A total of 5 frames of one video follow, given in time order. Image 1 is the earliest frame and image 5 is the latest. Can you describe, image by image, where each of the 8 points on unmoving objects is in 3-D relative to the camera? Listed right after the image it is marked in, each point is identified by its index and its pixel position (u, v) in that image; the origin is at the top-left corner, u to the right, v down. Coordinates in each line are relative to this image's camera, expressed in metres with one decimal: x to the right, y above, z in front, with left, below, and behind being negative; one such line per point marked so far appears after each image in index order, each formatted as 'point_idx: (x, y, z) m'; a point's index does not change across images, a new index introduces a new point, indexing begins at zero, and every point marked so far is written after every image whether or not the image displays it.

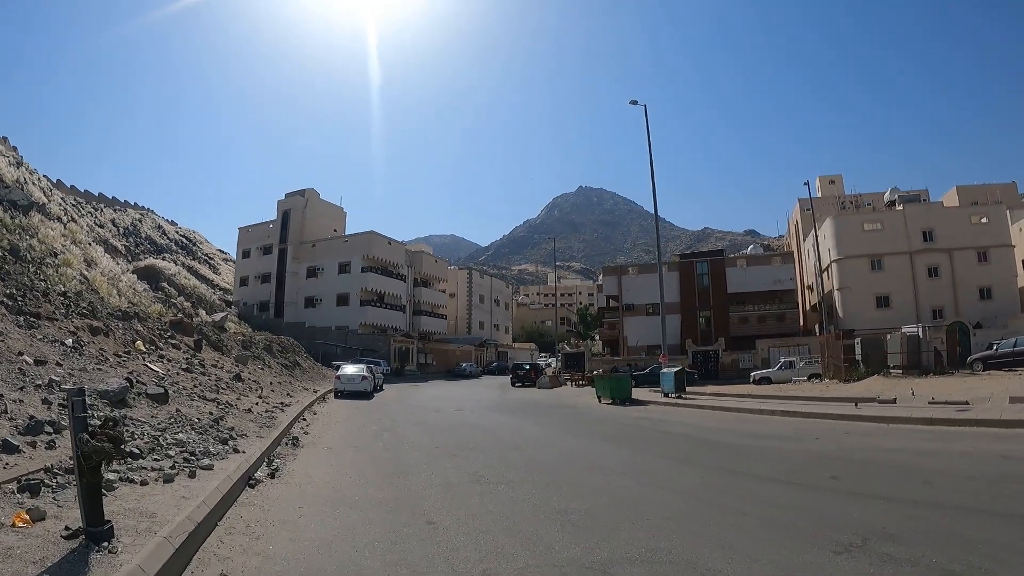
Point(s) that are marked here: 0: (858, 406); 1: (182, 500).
0: (+10.3, -3.4, +18.1) m
1: (-2.8, -1.8, +5.2) m
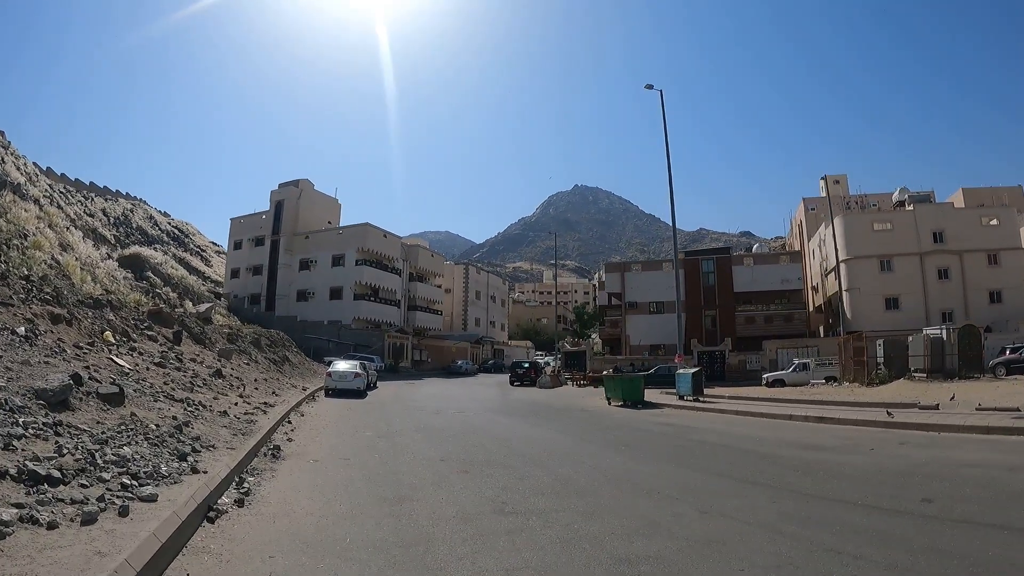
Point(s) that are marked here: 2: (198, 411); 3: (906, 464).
0: (+10.5, -3.4, +16.7) m
1: (-2.4, -1.6, +3.6) m
2: (-5.0, -2.0, +9.8) m
3: (+6.4, -2.9, +9.9) m
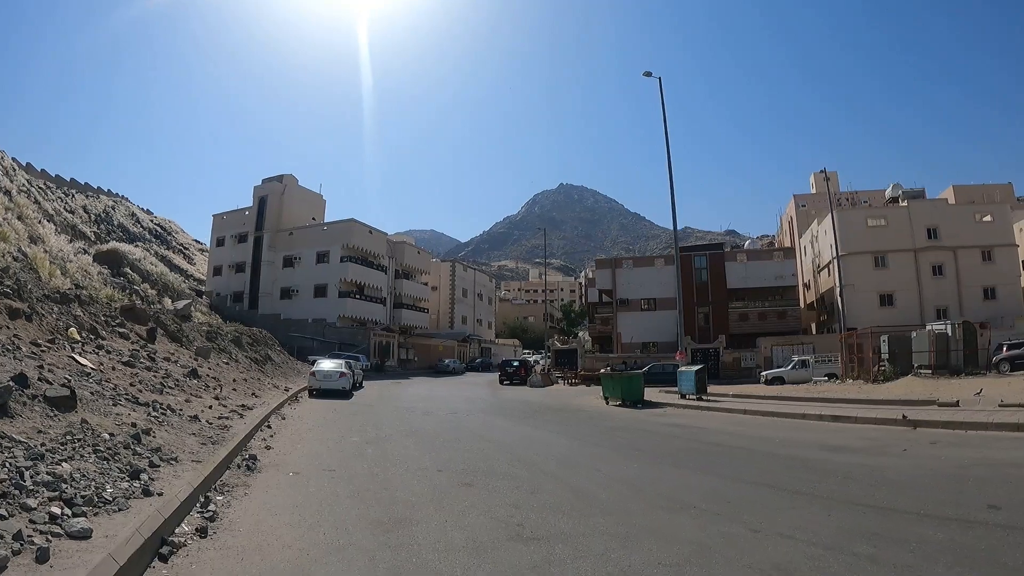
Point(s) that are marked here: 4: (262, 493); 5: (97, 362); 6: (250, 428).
0: (+10.4, -3.2, +16.0) m
1: (-2.2, -1.4, +2.6) m
2: (-4.9, -1.8, +8.7) m
3: (+6.5, -2.7, +9.1) m
4: (-2.6, -2.1, +6.3) m
5: (-7.7, -1.4, +11.4) m
6: (-4.1, -2.2, +9.6) m
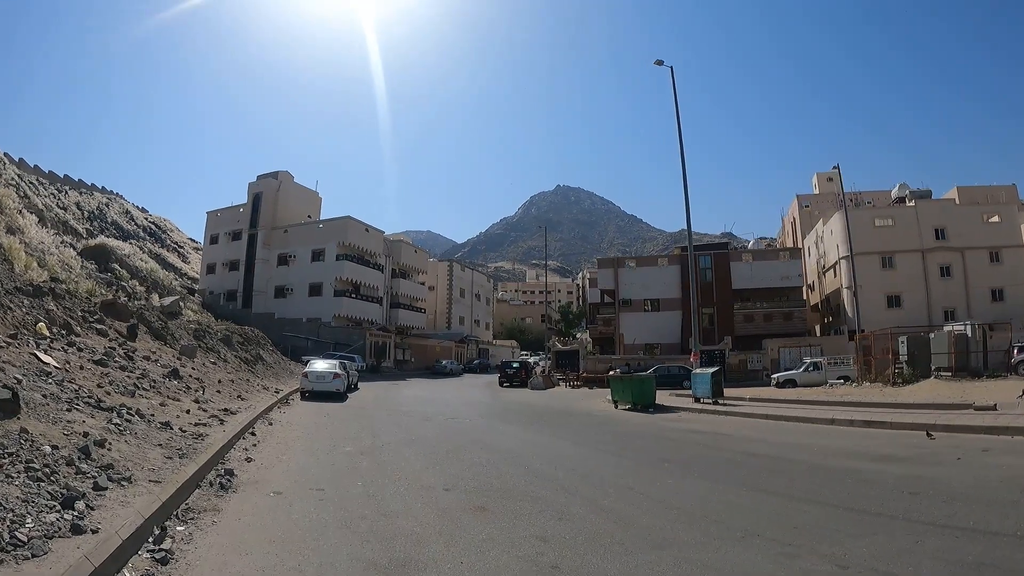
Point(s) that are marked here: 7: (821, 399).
0: (+10.5, -3.1, +15.0) m
1: (-2.0, -1.3, +1.5) m
2: (-4.7, -1.7, +7.6) m
3: (+6.7, -2.6, +8.0) m
4: (-2.3, -2.0, +5.2) m
5: (-7.5, -1.2, +10.2) m
6: (-3.9, -2.1, +8.5) m
7: (+9.9, -3.6, +19.6) m
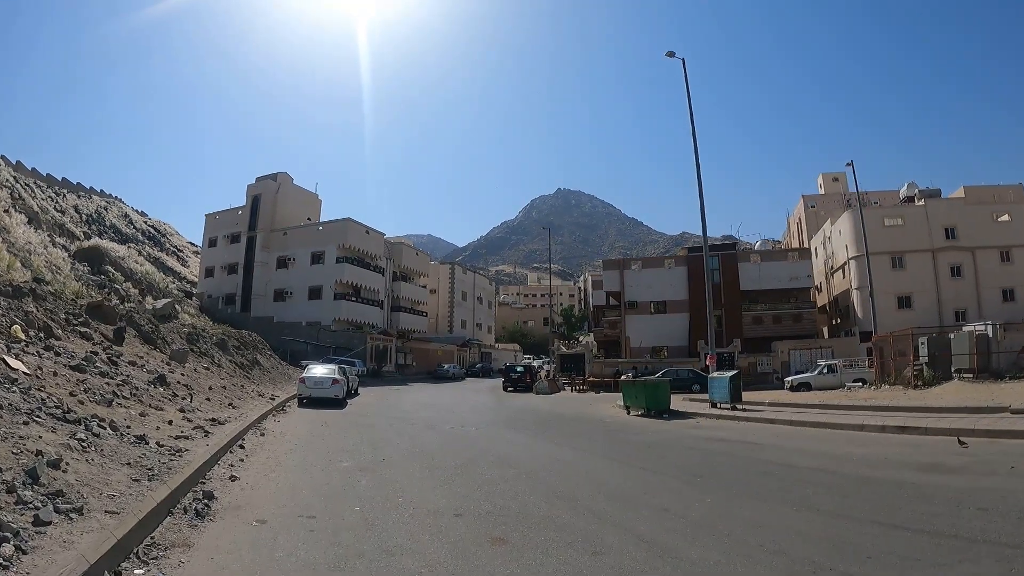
0: (+10.8, -3.1, +14.1) m
1: (-1.8, -1.2, +0.6) m
2: (-4.5, -1.6, +6.8) m
3: (+6.9, -2.5, +7.2) m
4: (-2.2, -1.9, +4.4) m
5: (-7.3, -1.2, +9.4) m
6: (-3.7, -2.0, +7.7) m
7: (+10.1, -3.6, +18.8) m
